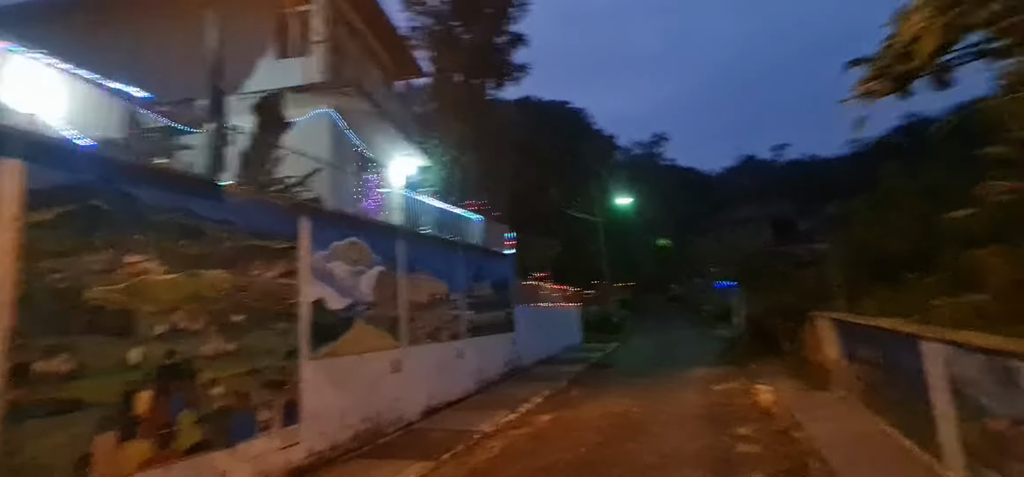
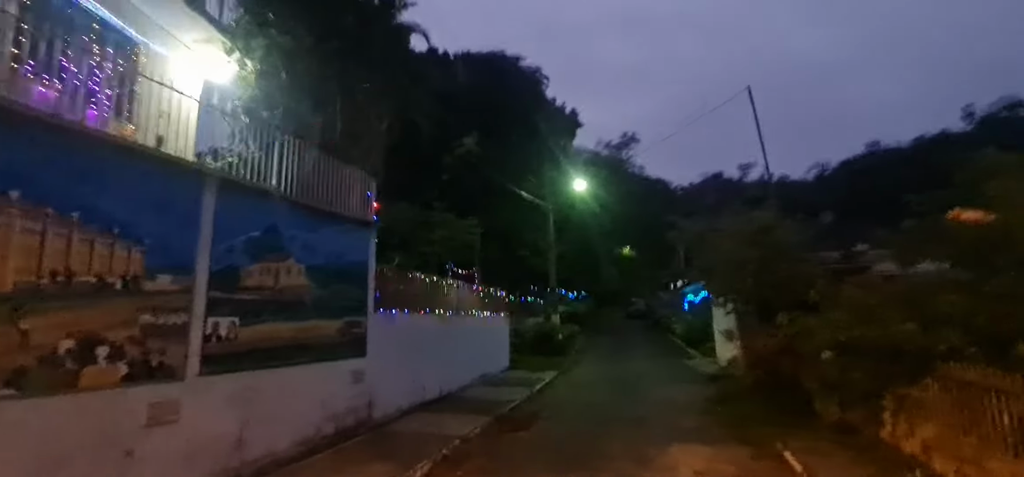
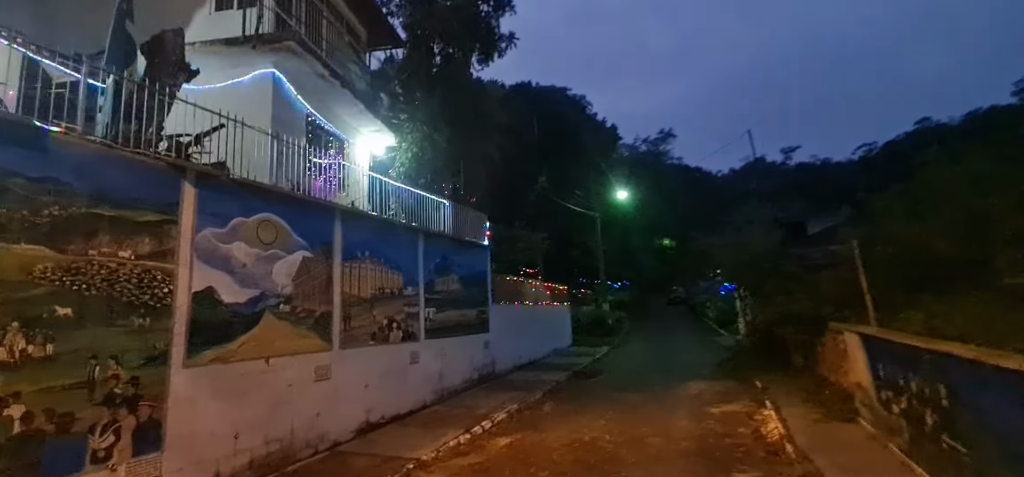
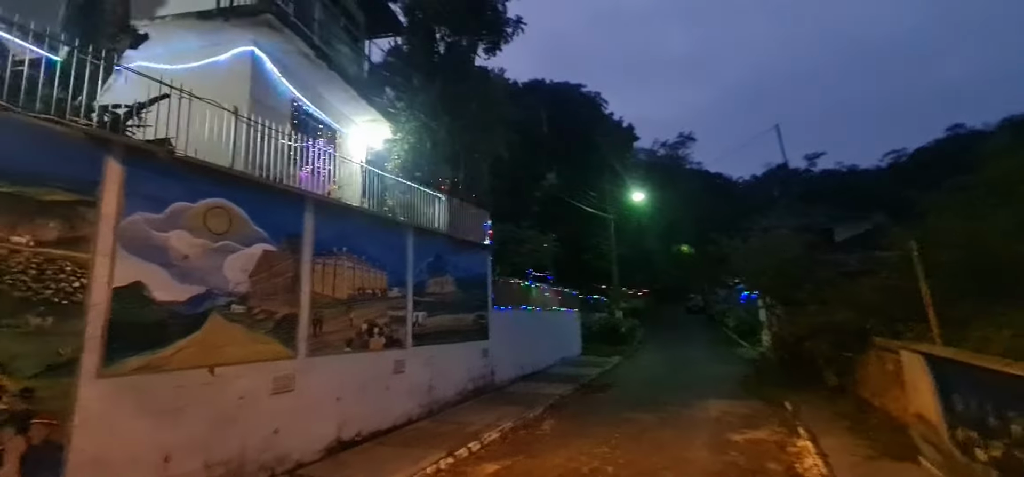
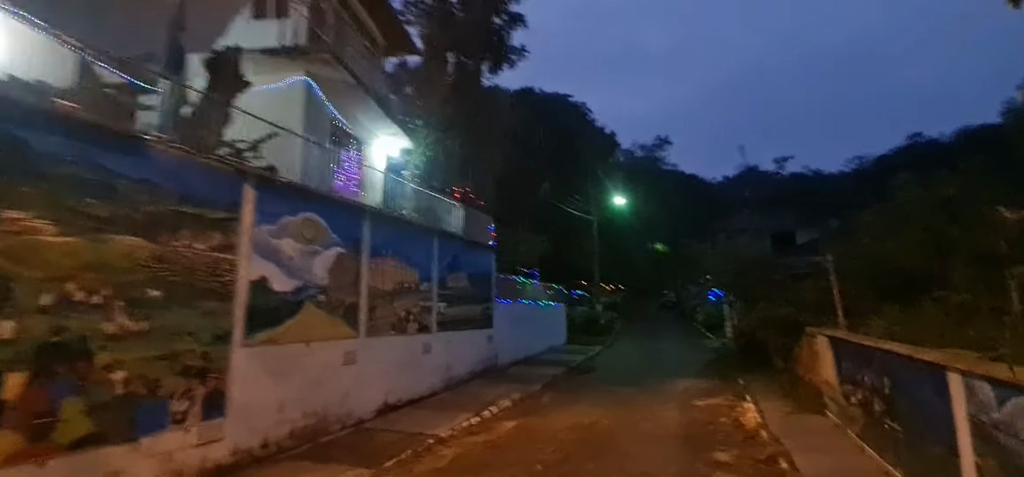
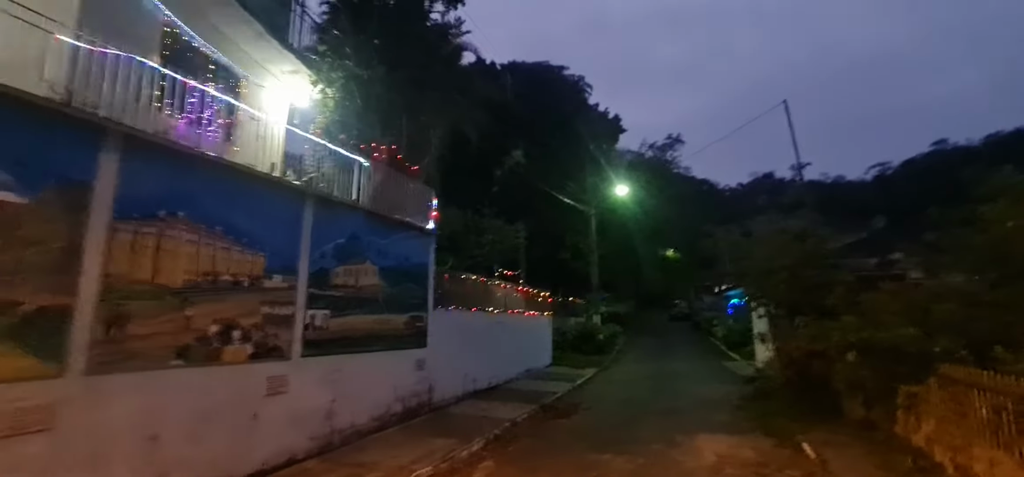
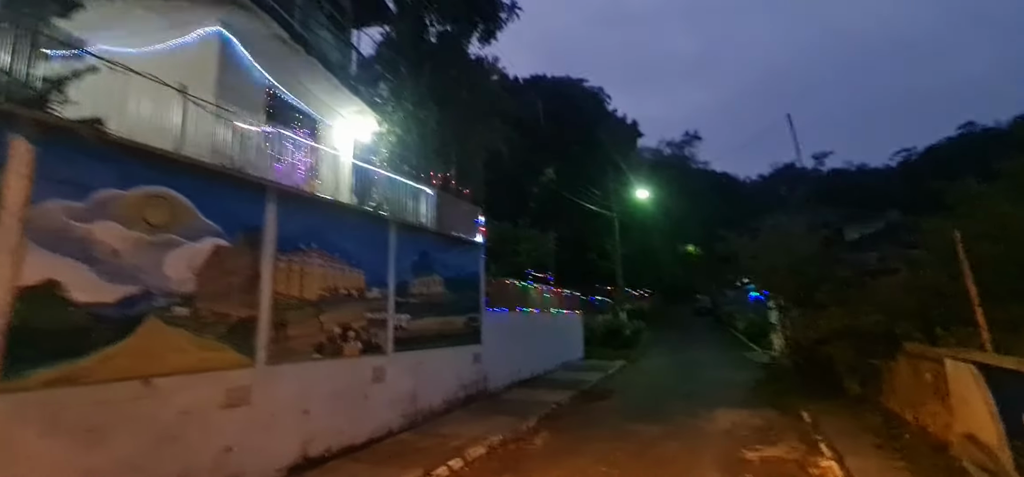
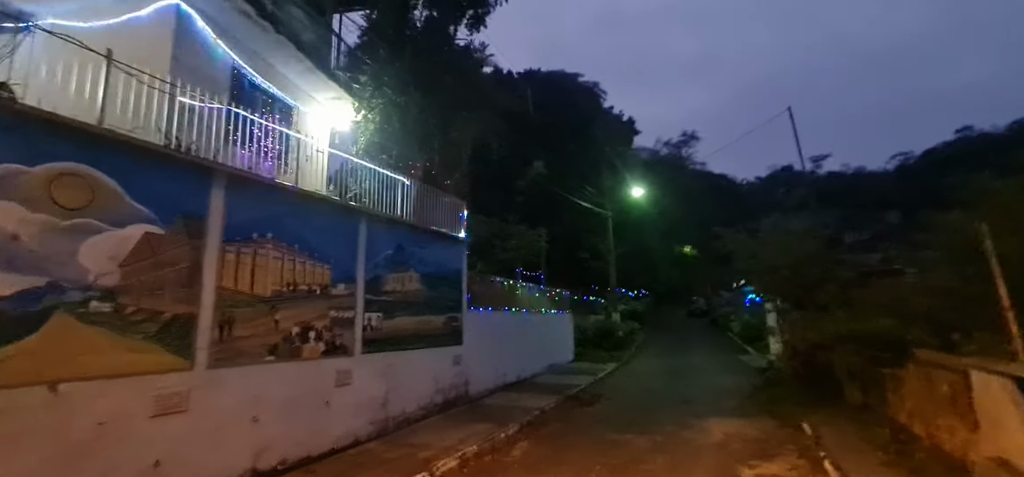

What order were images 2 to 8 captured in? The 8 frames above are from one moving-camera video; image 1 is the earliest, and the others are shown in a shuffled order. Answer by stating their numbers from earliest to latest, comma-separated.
5, 3, 4, 7, 8, 6, 2
